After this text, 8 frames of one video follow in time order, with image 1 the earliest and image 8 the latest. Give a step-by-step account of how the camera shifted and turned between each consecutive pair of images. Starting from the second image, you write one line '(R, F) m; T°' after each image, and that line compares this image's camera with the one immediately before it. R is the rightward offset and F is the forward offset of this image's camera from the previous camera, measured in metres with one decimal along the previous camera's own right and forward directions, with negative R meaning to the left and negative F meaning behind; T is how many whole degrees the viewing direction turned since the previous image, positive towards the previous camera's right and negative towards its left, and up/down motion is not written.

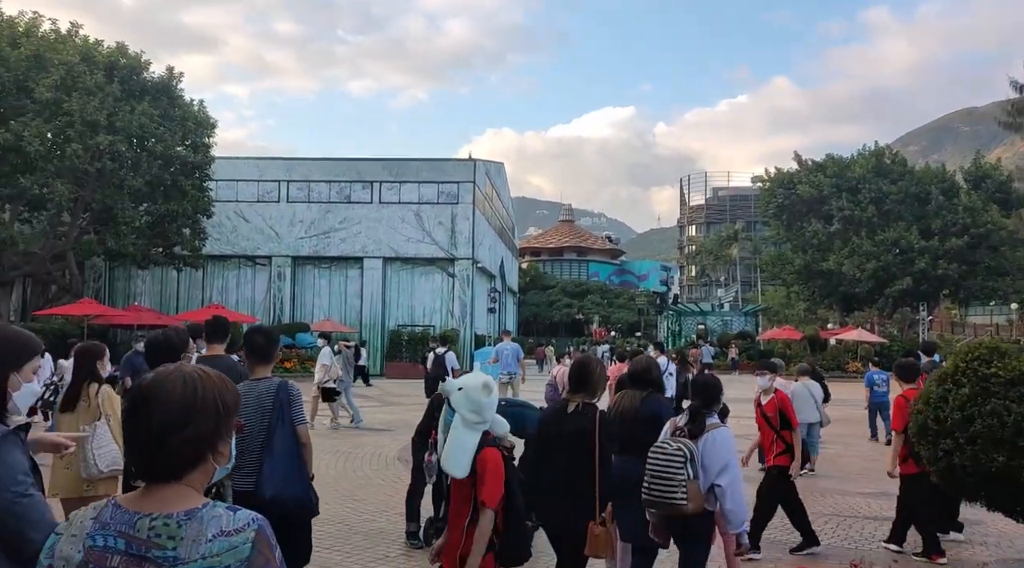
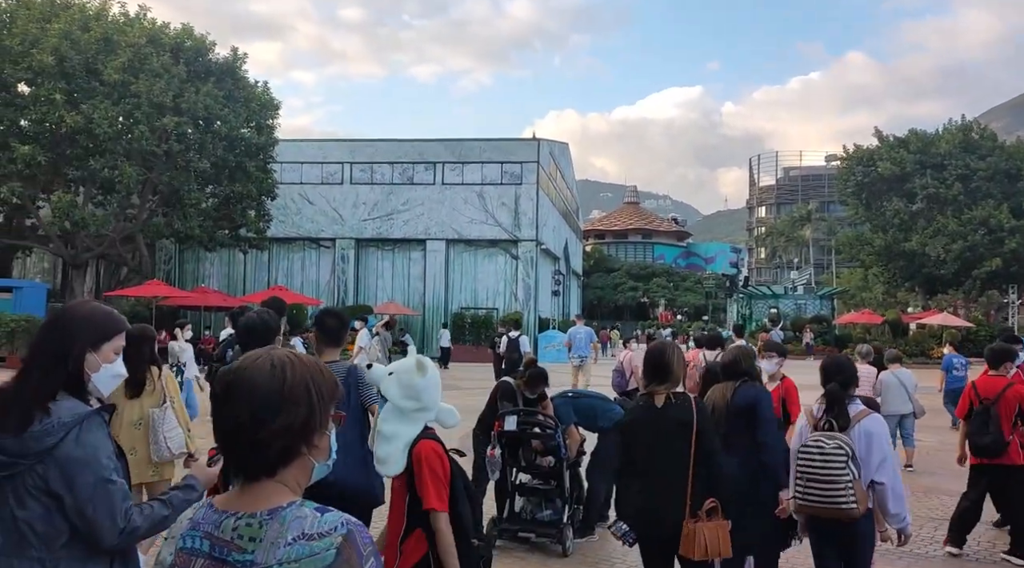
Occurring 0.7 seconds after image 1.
(0.0, +0.6) m; -4°
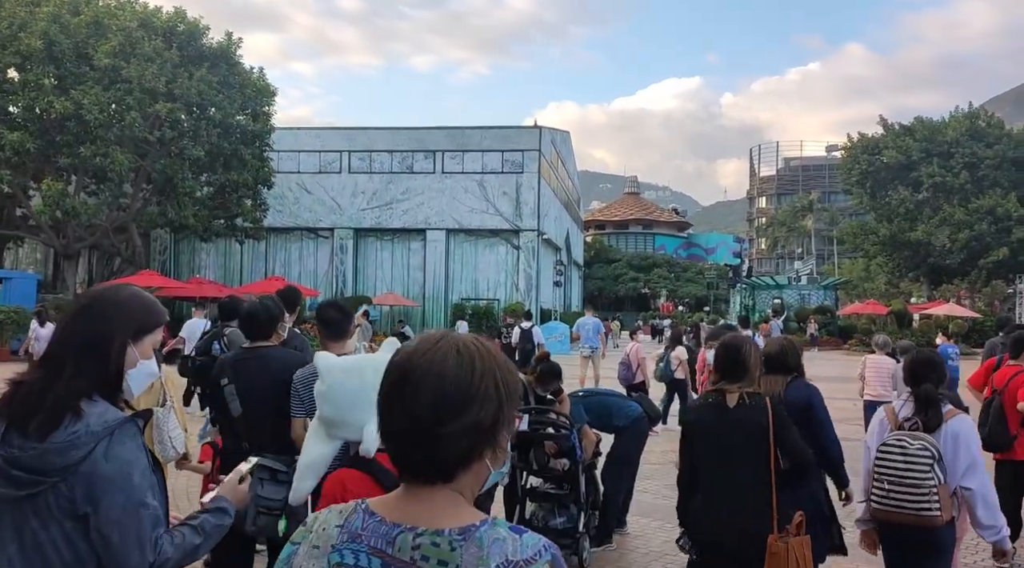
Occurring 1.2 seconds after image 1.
(-0.1, +0.5) m; 0°
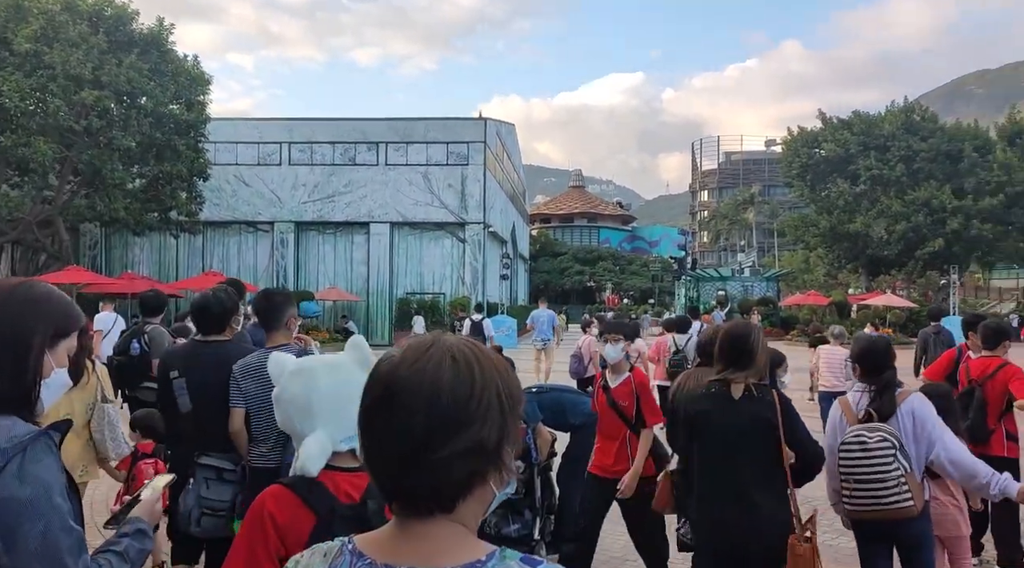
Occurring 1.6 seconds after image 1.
(0.0, +0.4) m; +4°
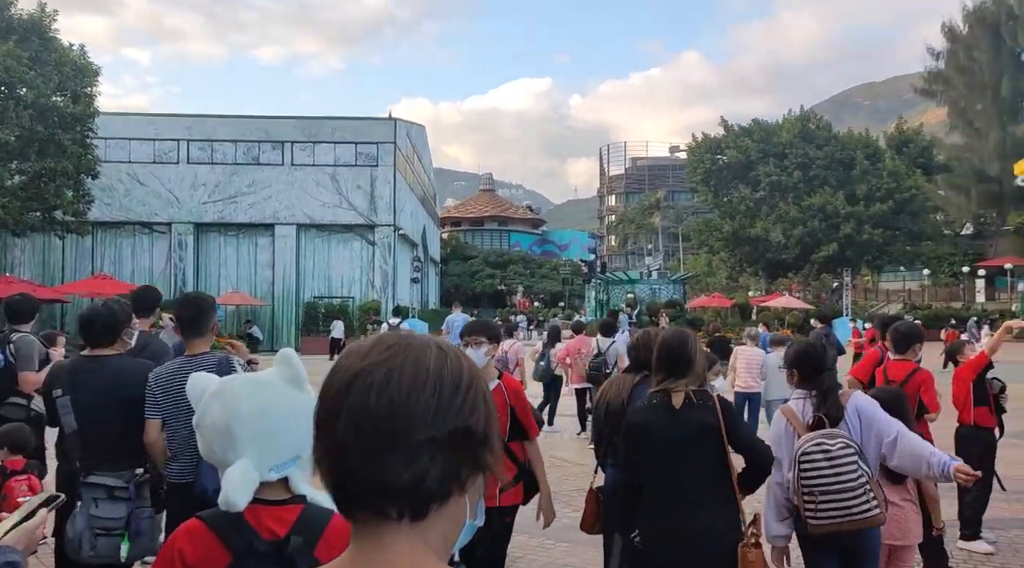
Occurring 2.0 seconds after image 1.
(0.0, +0.4) m; +6°
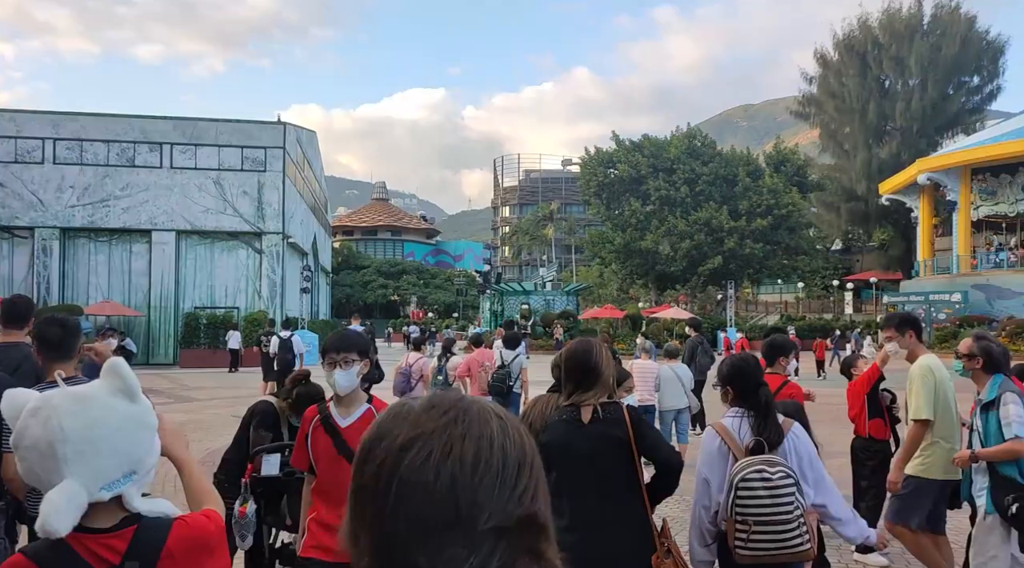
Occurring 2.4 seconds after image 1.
(0.0, +0.4) m; +7°
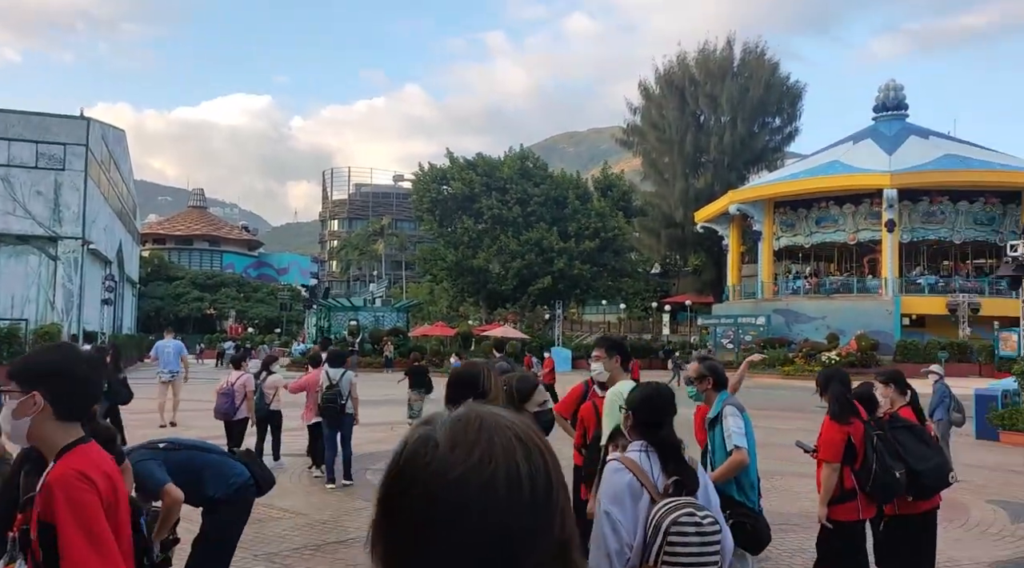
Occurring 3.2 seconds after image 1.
(-0.1, +0.6) m; +11°
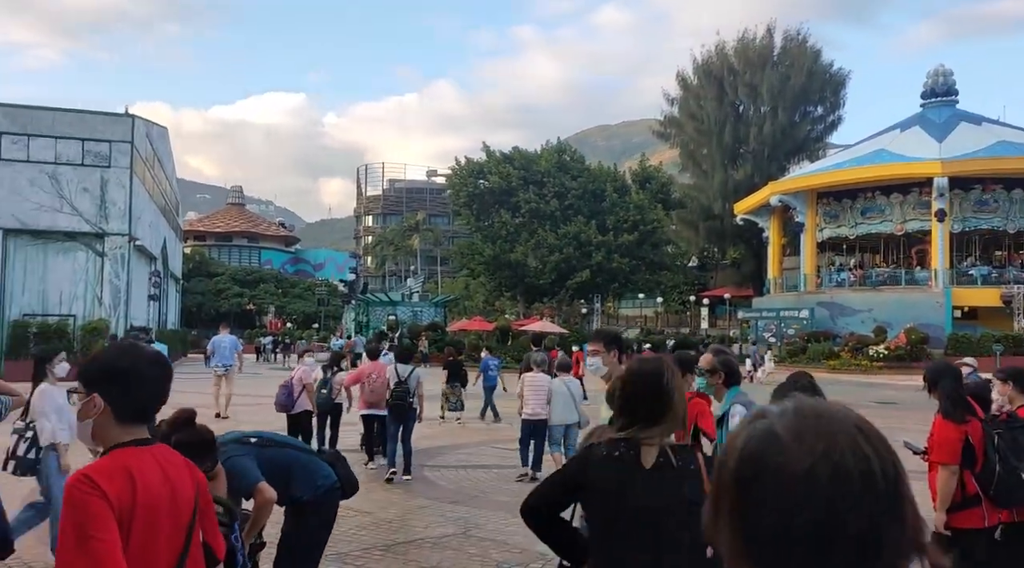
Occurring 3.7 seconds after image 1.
(-0.3, +0.3) m; -2°
